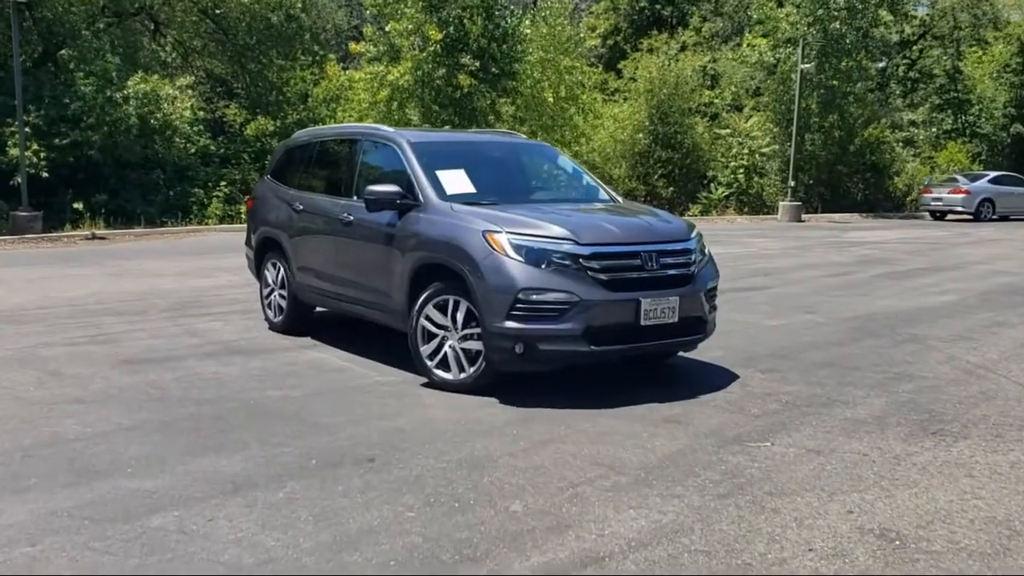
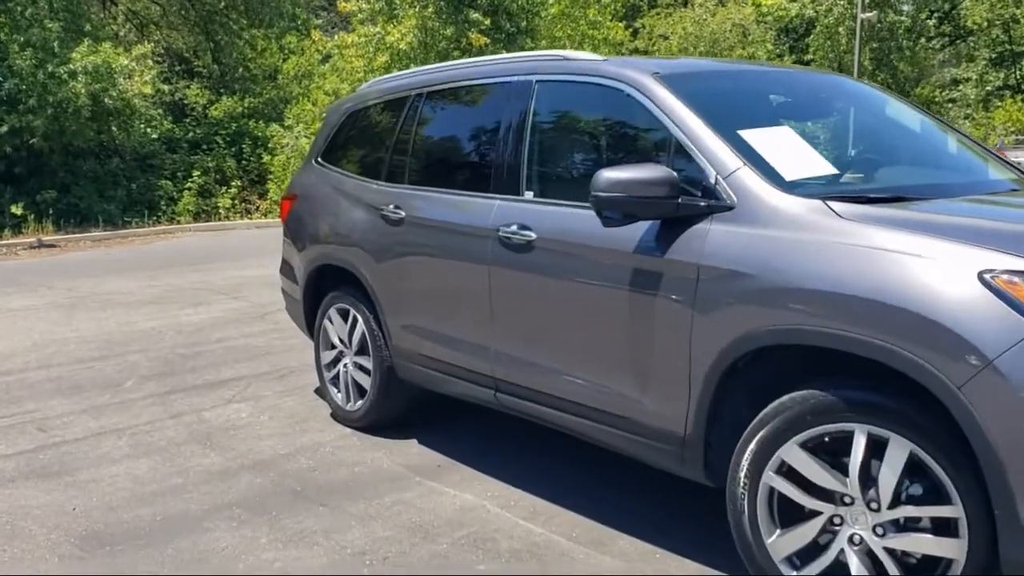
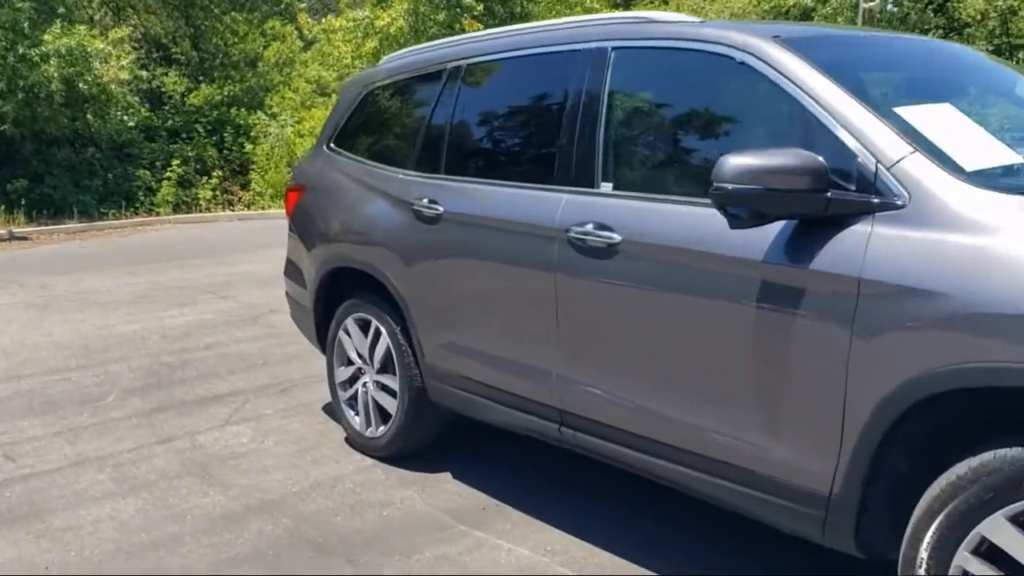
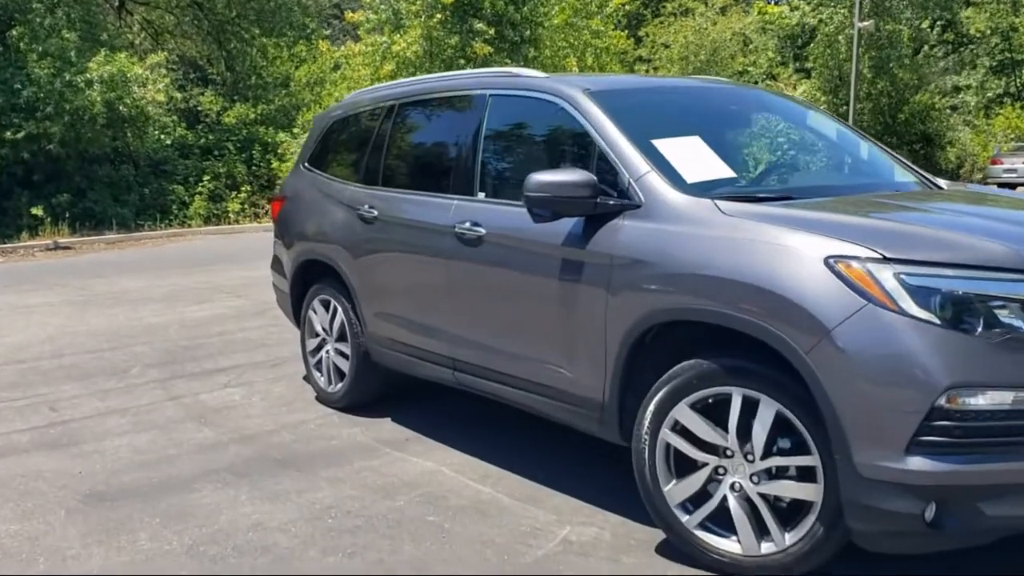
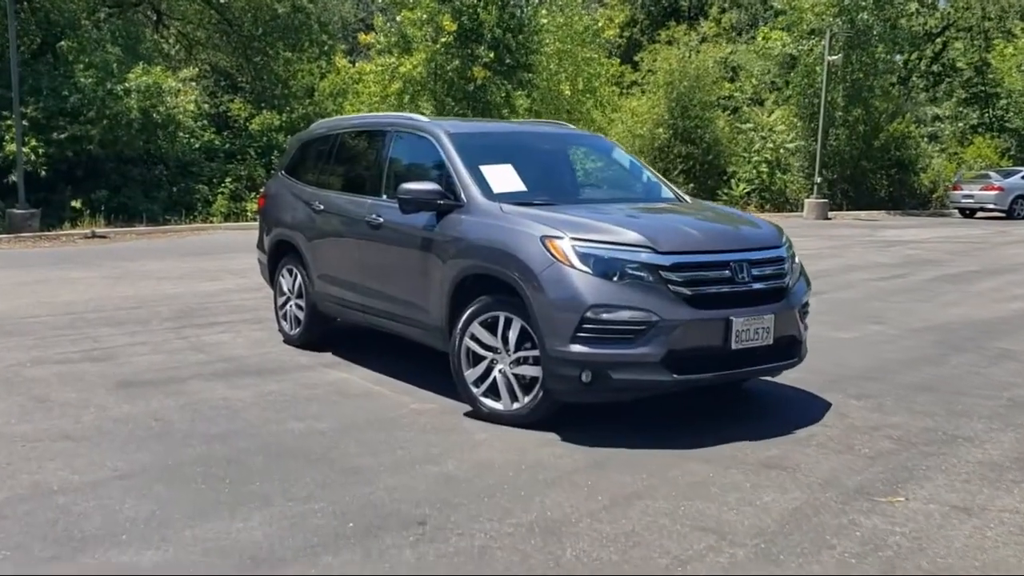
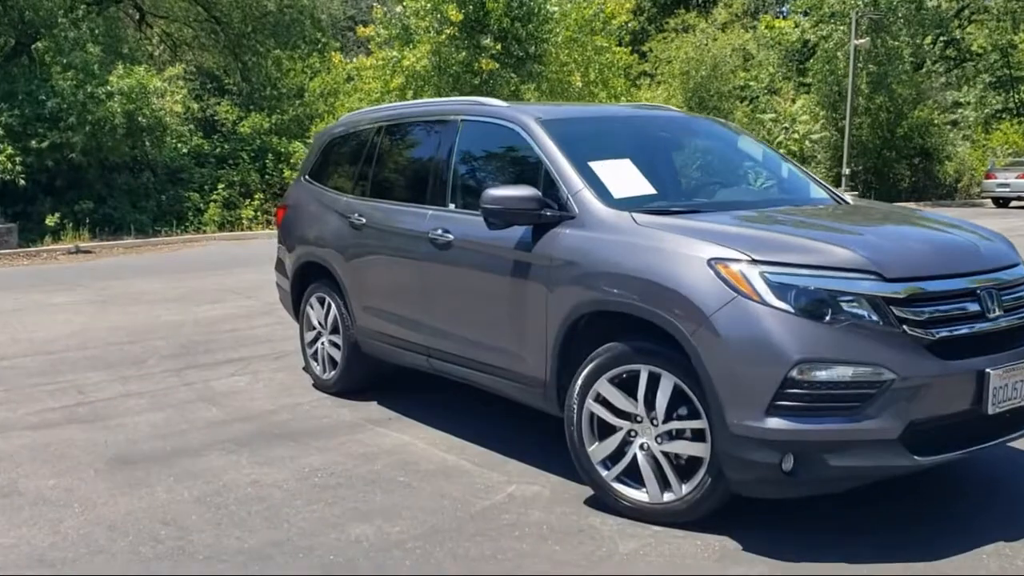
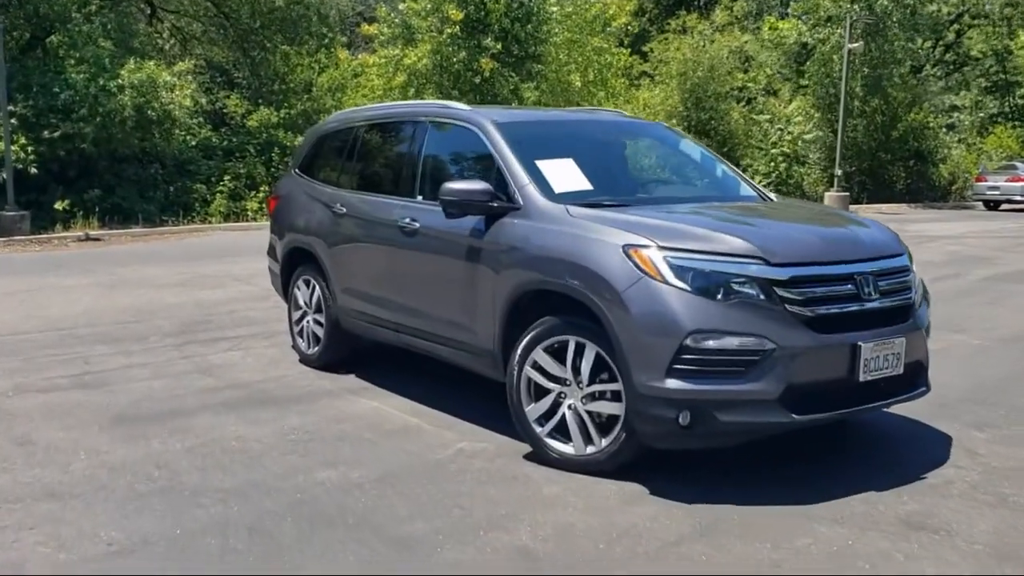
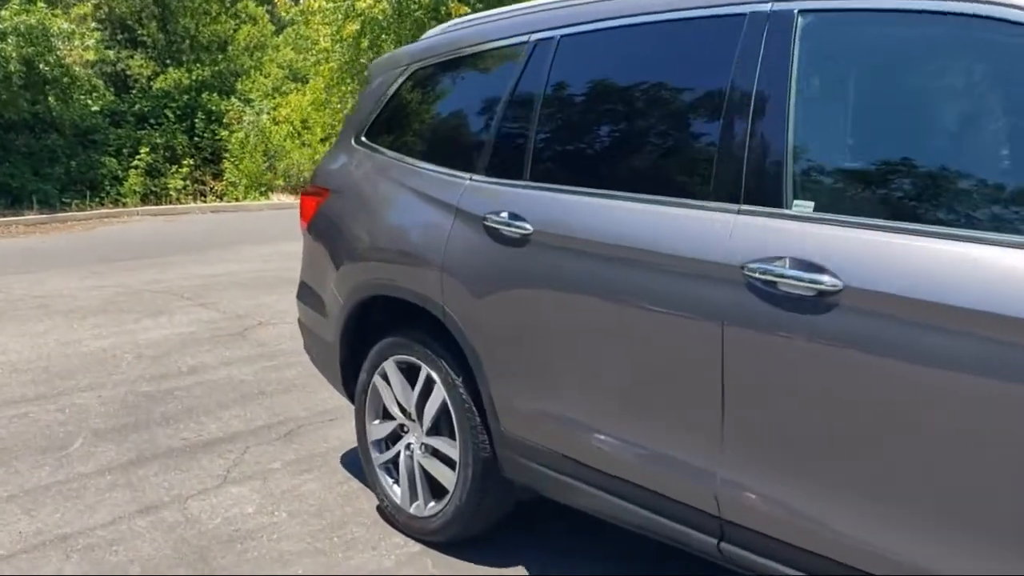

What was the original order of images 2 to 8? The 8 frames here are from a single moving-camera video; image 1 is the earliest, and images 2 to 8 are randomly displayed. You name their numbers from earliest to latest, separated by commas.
5, 7, 6, 4, 2, 3, 8
